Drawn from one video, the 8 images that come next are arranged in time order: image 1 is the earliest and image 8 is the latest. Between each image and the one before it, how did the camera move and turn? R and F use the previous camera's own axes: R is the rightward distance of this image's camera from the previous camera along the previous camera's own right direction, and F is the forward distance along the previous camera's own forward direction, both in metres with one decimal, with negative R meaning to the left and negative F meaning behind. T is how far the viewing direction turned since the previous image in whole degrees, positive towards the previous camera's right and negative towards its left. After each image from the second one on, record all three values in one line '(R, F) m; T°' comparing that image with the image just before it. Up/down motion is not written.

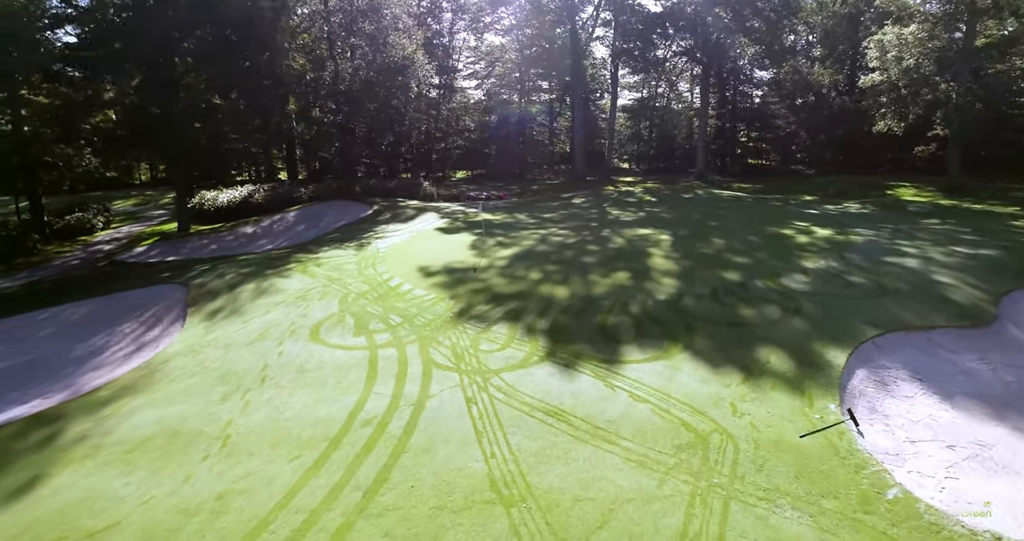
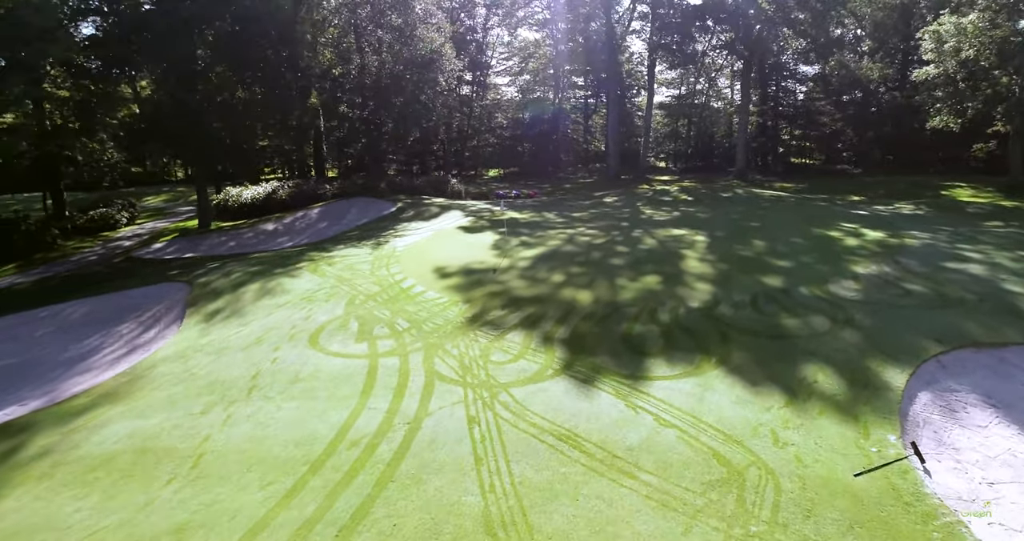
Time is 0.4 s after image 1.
(+0.2, +0.6) m; -3°
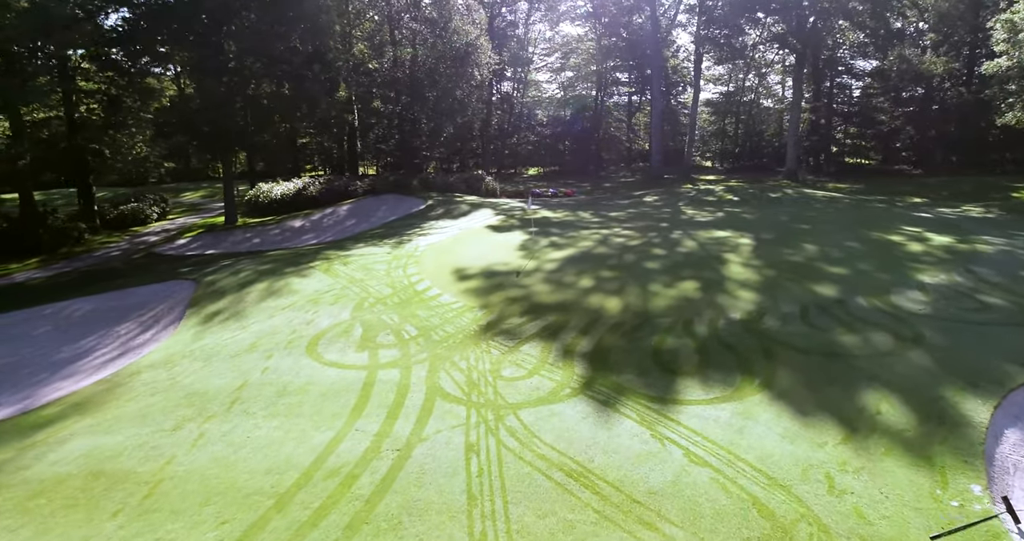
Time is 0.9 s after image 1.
(+0.2, +0.6) m; -3°
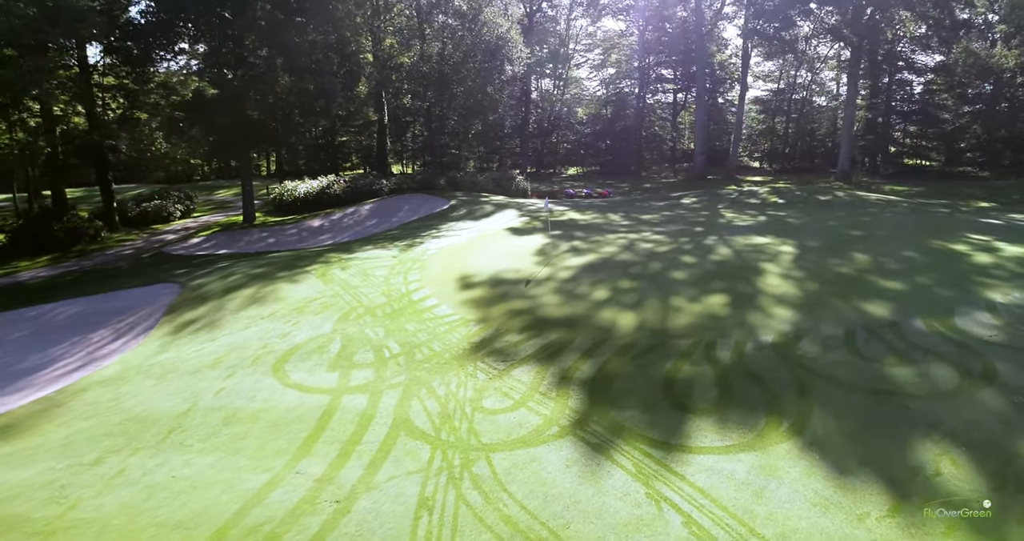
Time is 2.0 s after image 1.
(+0.4, +0.7) m; -4°
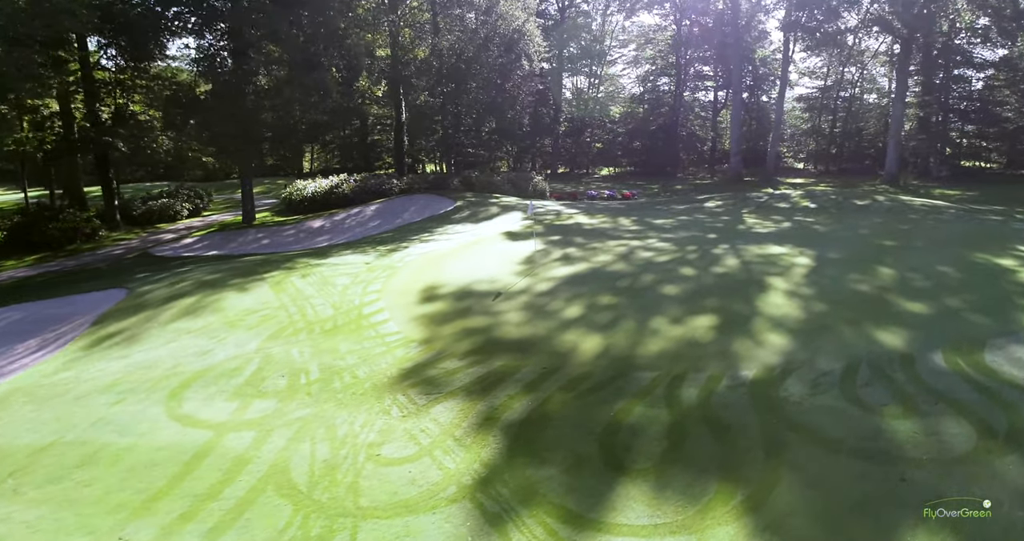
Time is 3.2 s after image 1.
(+0.7, +0.8) m; -4°
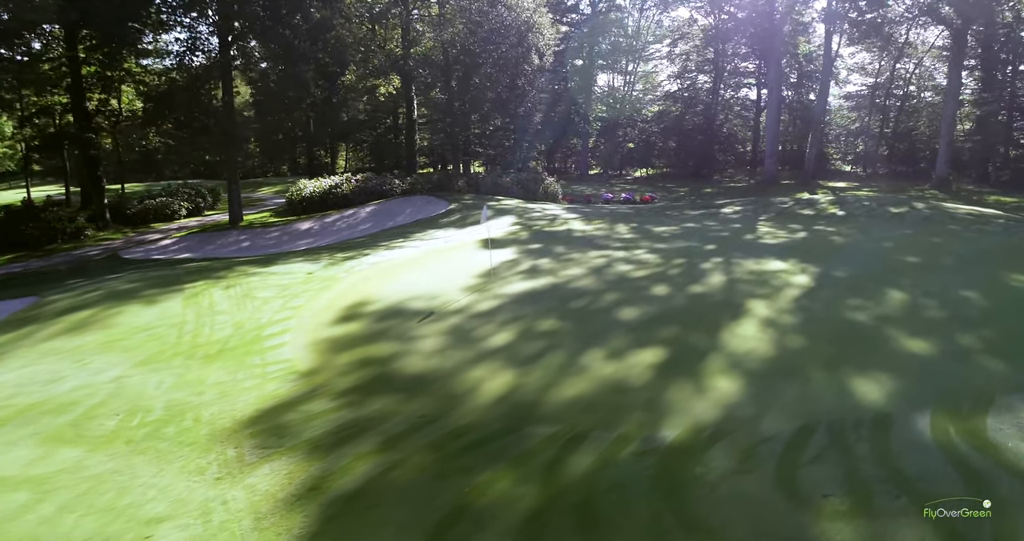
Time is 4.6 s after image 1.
(+0.9, +0.9) m; -4°
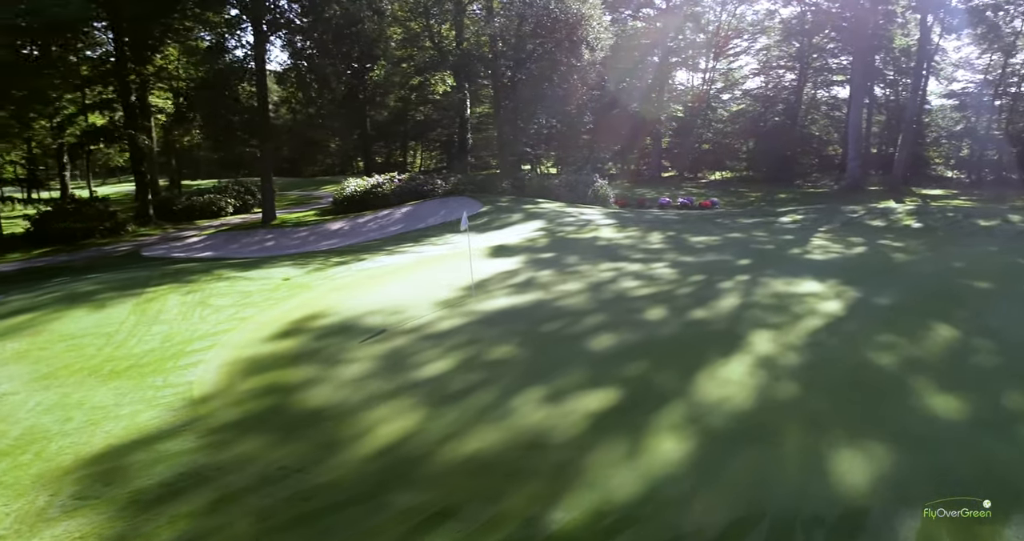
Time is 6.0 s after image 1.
(+0.9, +0.8) m; -7°
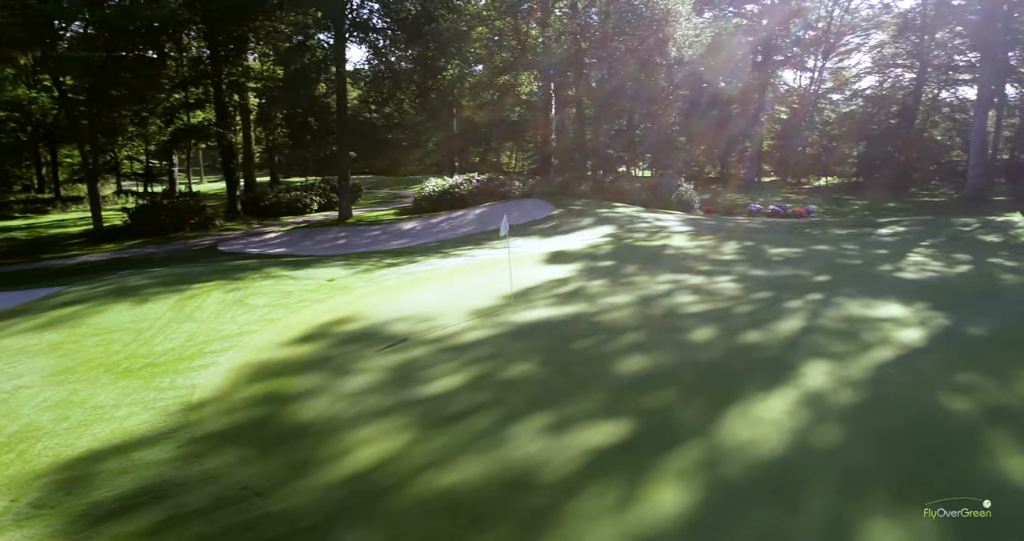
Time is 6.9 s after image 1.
(+0.5, +0.4) m; -8°
